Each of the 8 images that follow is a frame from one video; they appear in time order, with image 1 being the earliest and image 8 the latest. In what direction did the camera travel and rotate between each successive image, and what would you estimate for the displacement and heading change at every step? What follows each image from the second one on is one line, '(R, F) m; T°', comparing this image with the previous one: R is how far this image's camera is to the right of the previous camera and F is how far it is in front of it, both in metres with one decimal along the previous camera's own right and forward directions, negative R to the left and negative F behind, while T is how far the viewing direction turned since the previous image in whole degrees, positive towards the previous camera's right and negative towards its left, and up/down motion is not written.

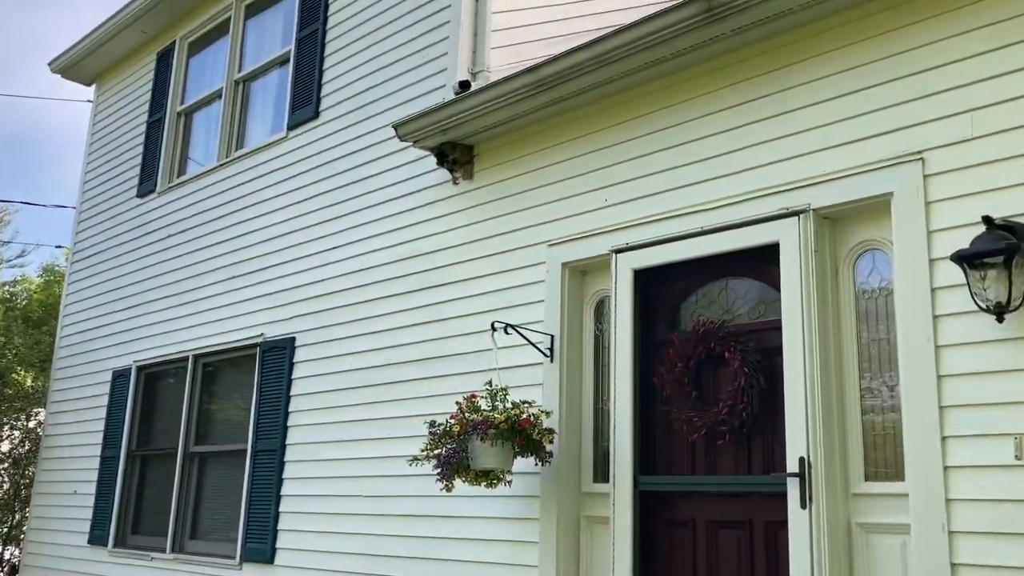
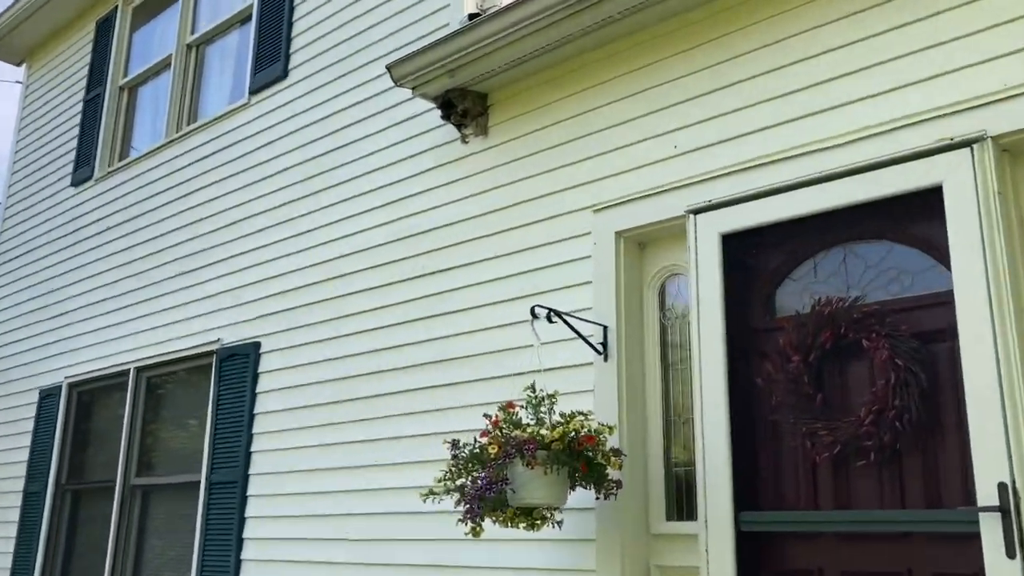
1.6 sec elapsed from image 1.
(-0.3, +1.1) m; +2°
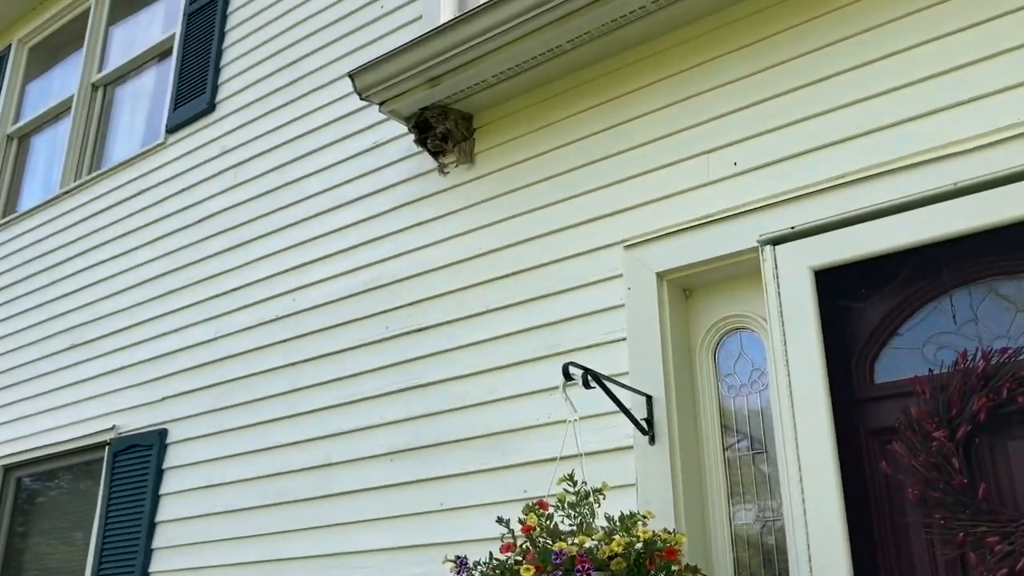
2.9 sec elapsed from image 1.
(-0.3, +0.9) m; +5°
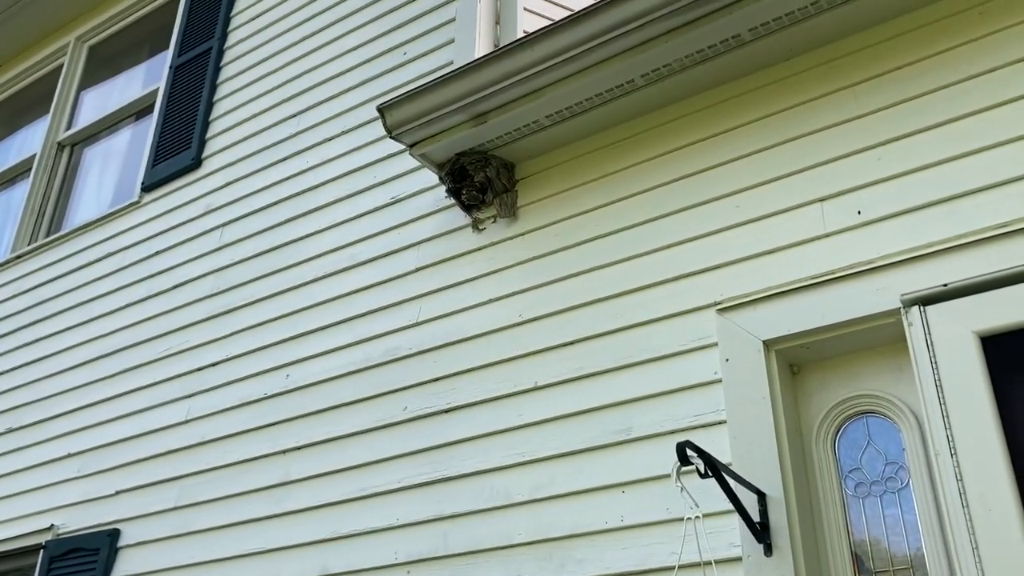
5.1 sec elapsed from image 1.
(-0.3, +0.5) m; +3°
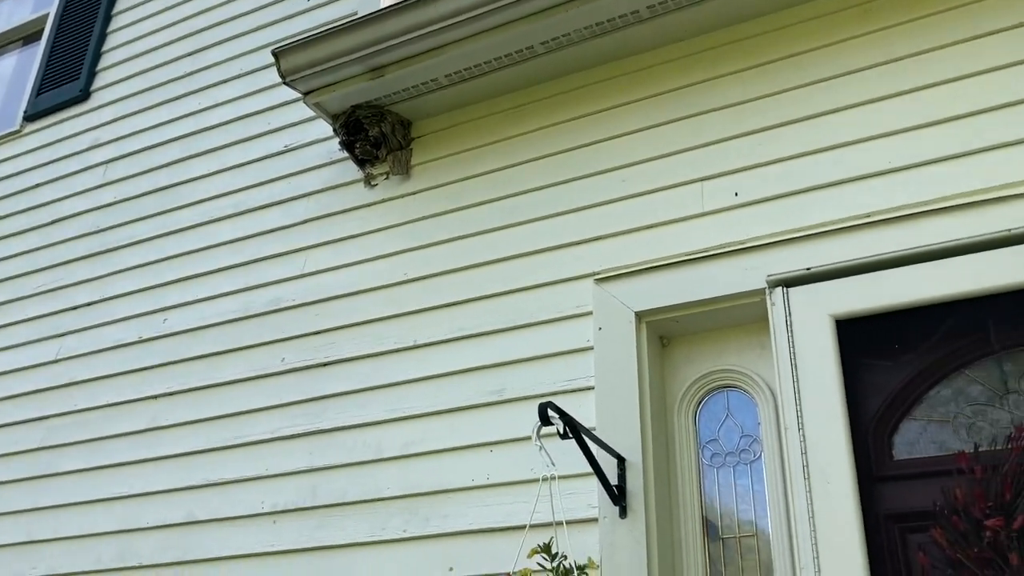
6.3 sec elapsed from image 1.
(+0.1, 0.0) m; +6°
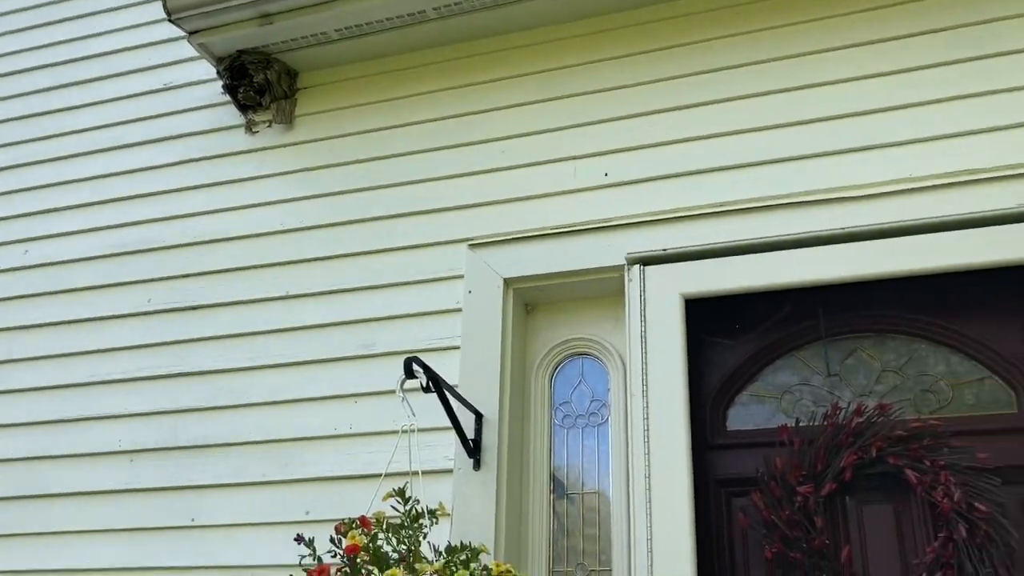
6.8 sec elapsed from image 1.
(0.0, -0.1) m; +8°
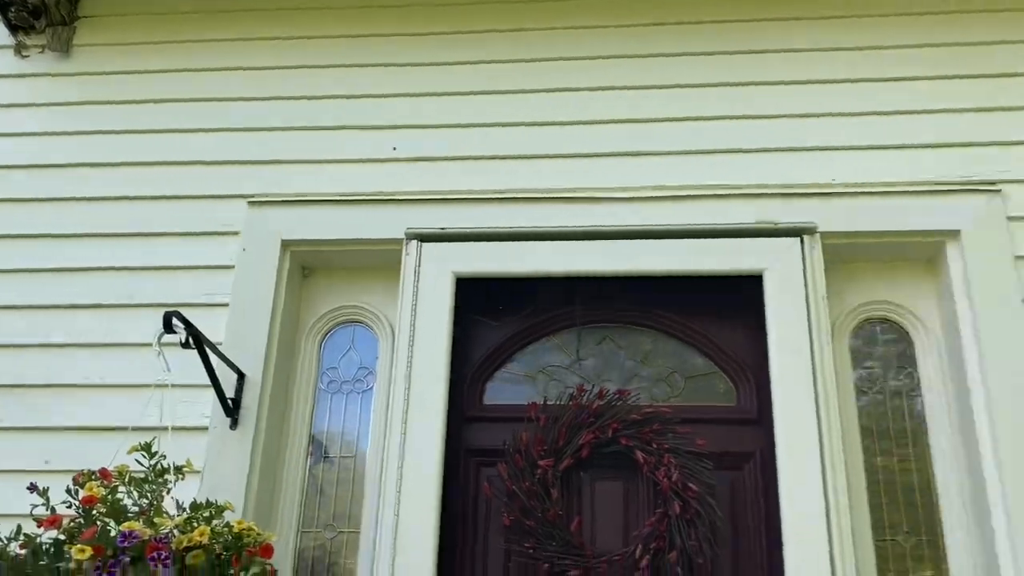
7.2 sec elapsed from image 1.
(0.0, -0.1) m; +13°
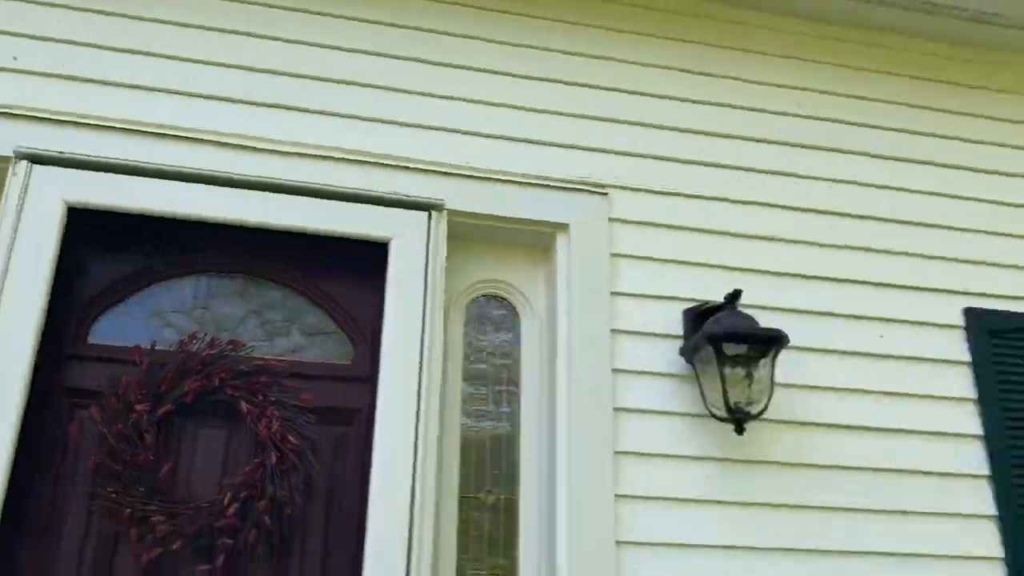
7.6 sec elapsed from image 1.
(+0.2, -0.1) m; +19°
